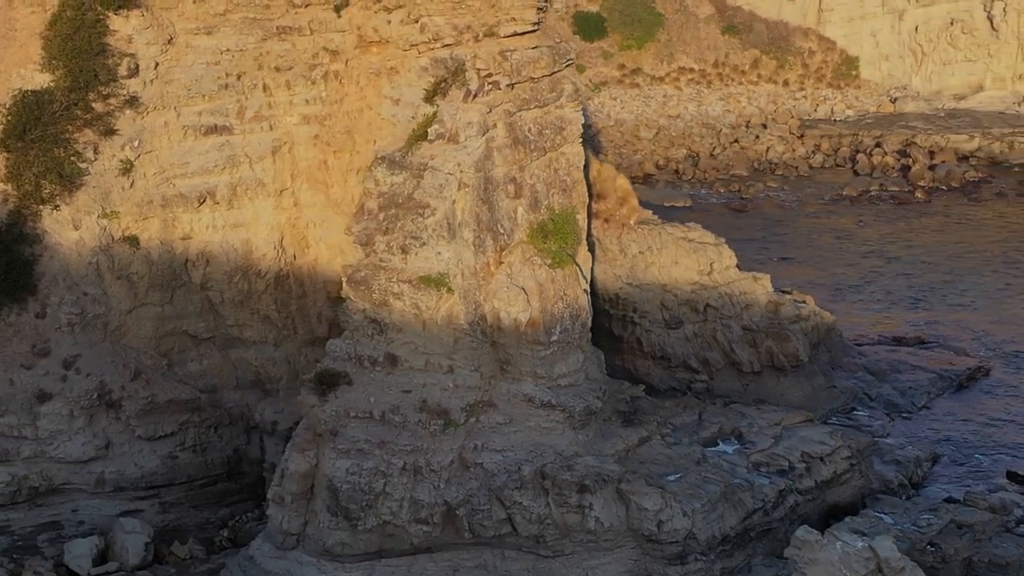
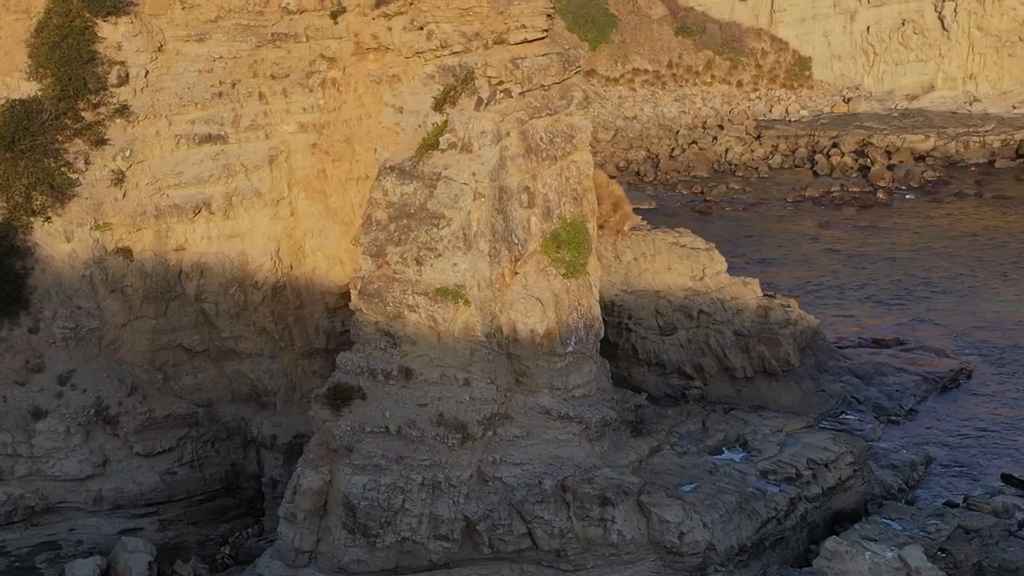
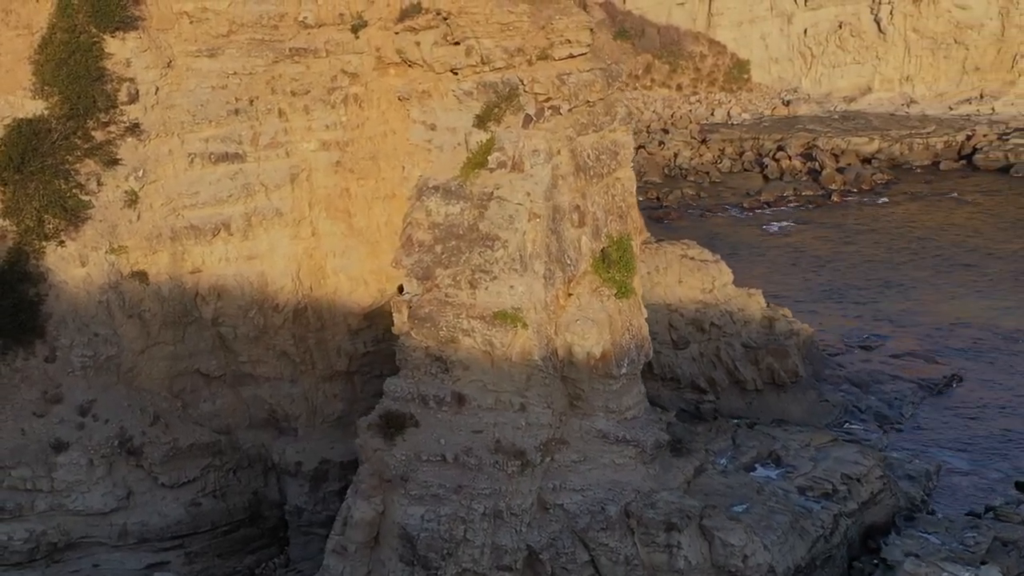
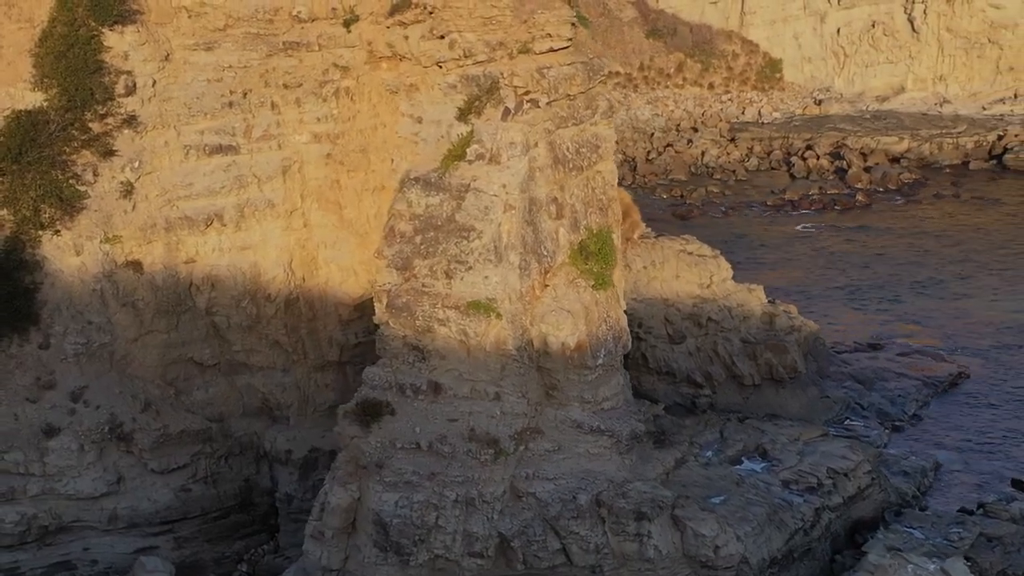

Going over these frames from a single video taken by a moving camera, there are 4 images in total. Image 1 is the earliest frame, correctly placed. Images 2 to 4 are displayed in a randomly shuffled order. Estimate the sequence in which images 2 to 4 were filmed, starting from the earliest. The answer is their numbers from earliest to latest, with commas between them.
2, 4, 3
